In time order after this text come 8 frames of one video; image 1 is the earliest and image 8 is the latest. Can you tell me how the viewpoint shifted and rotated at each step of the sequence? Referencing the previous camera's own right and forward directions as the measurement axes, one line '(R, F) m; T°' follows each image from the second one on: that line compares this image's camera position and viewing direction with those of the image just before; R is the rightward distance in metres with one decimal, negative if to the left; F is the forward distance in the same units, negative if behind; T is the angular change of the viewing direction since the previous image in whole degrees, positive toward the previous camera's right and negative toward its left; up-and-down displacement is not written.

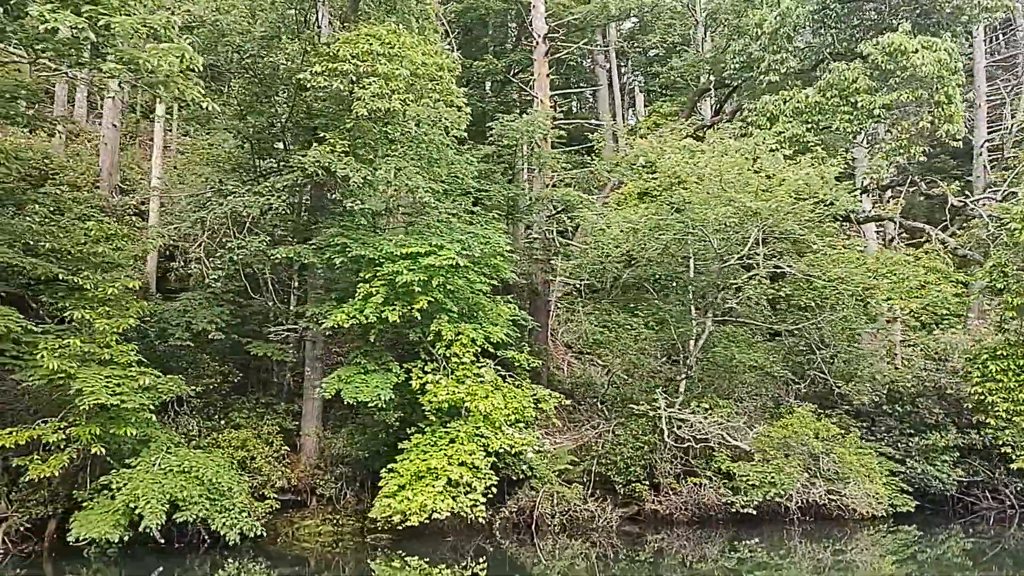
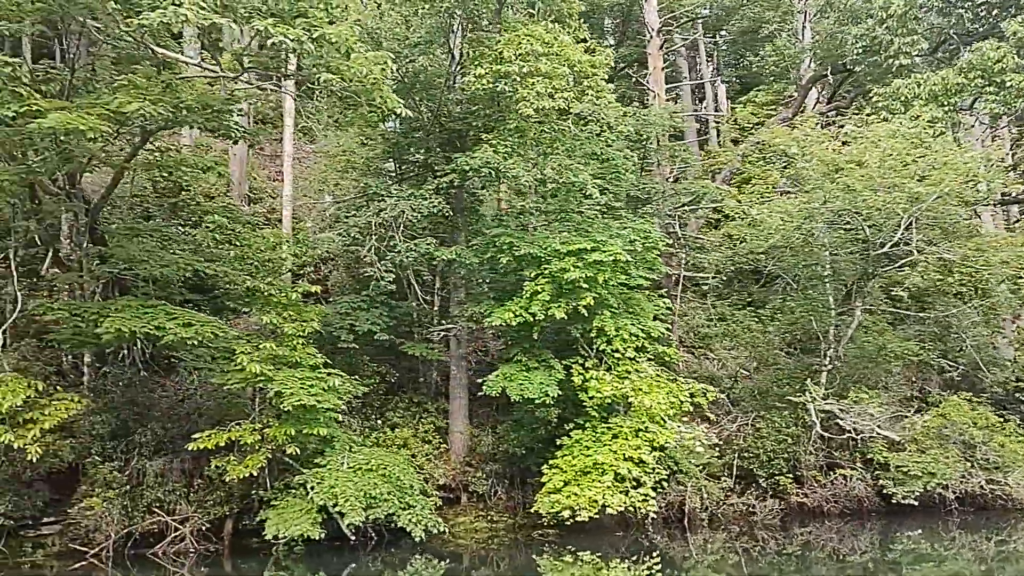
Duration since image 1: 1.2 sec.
(-1.4, -0.1) m; -3°
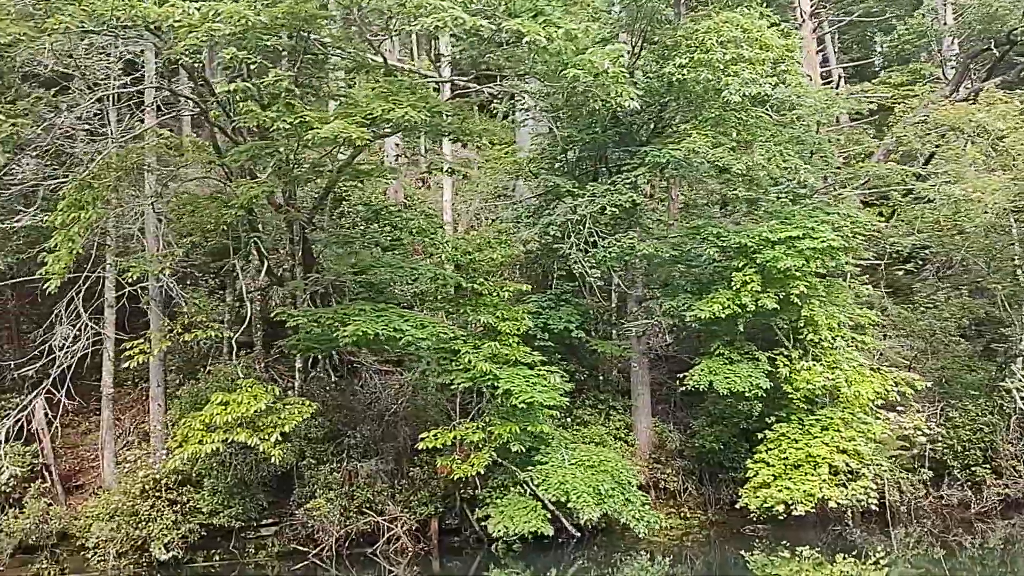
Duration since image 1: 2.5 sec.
(-1.6, 0.0) m; -5°
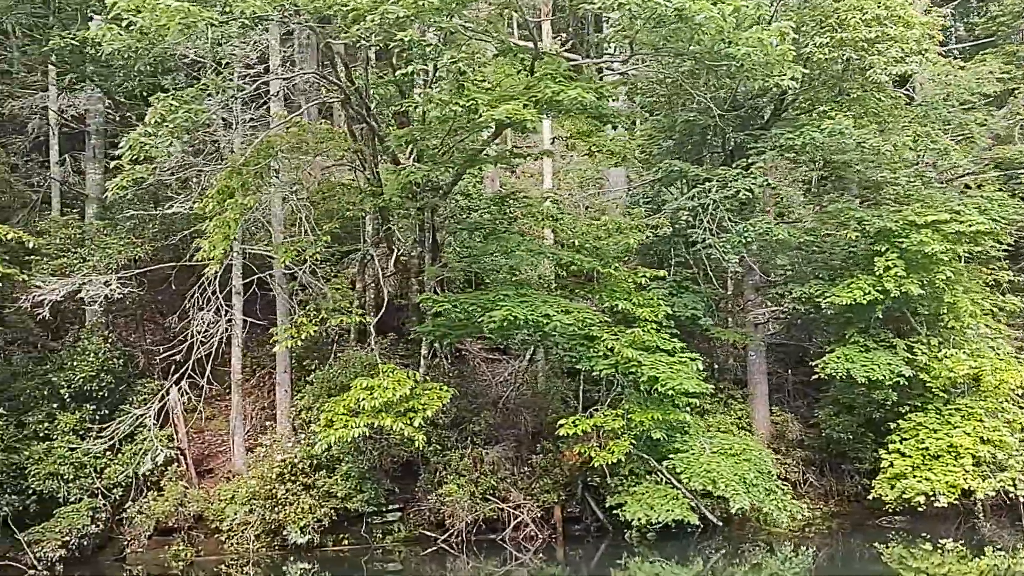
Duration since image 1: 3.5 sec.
(-1.1, +0.1) m; -3°
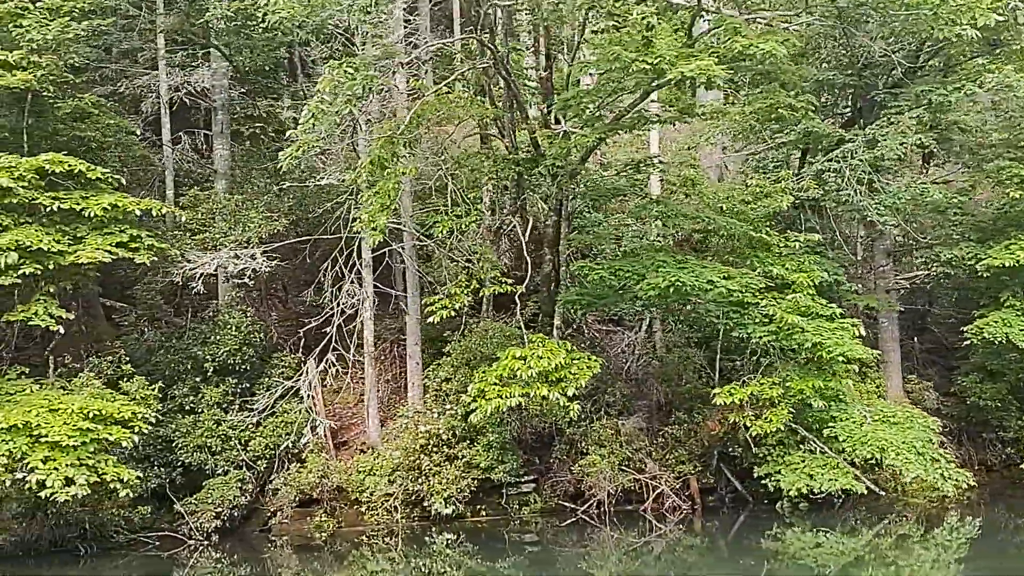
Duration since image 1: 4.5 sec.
(-1.2, +0.1) m; -3°
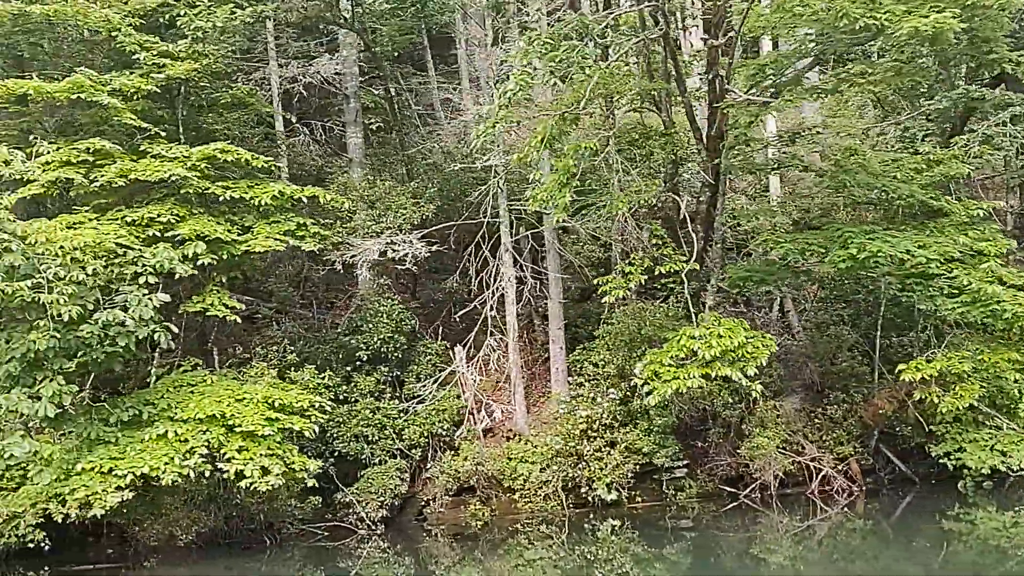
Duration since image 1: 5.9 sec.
(-1.5, +0.2) m; -3°
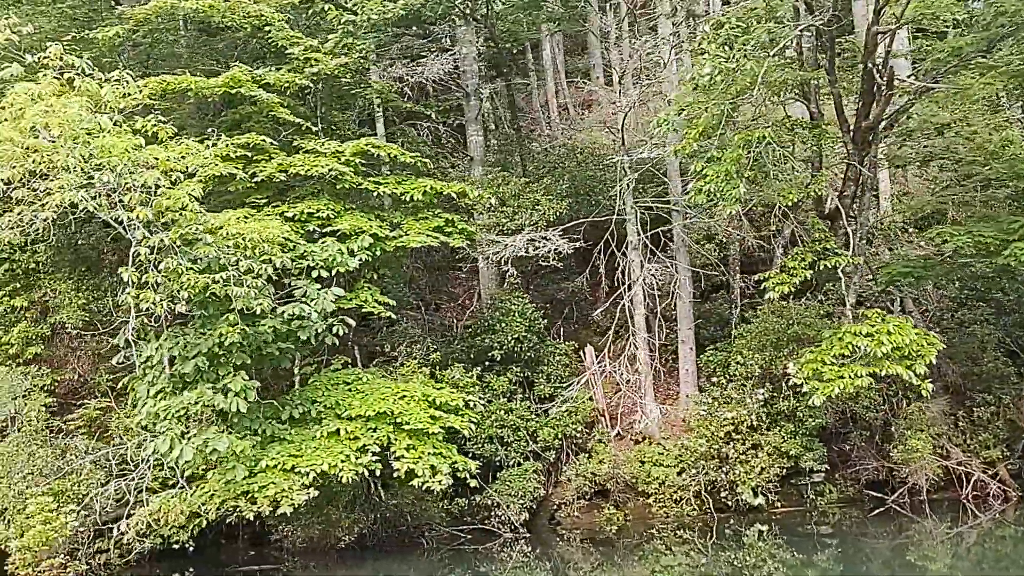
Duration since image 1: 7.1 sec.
(-1.3, +0.2) m; -2°
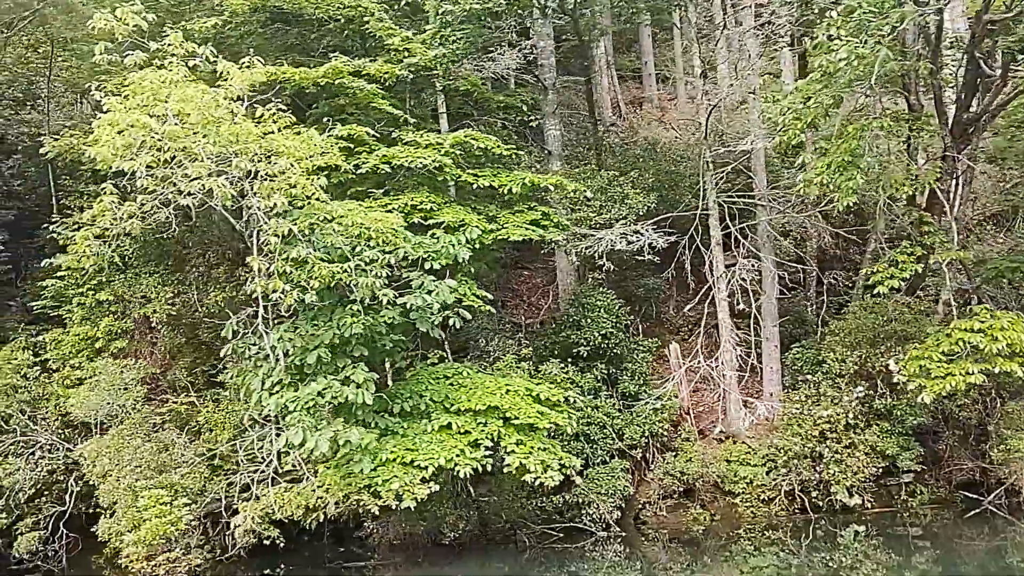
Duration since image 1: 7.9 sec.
(-0.9, +0.1) m; -1°
